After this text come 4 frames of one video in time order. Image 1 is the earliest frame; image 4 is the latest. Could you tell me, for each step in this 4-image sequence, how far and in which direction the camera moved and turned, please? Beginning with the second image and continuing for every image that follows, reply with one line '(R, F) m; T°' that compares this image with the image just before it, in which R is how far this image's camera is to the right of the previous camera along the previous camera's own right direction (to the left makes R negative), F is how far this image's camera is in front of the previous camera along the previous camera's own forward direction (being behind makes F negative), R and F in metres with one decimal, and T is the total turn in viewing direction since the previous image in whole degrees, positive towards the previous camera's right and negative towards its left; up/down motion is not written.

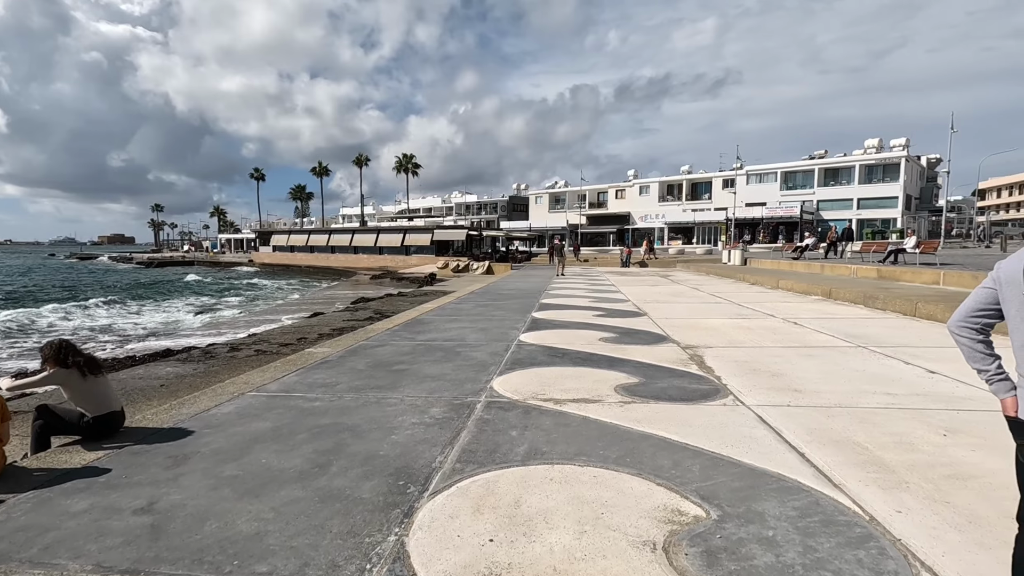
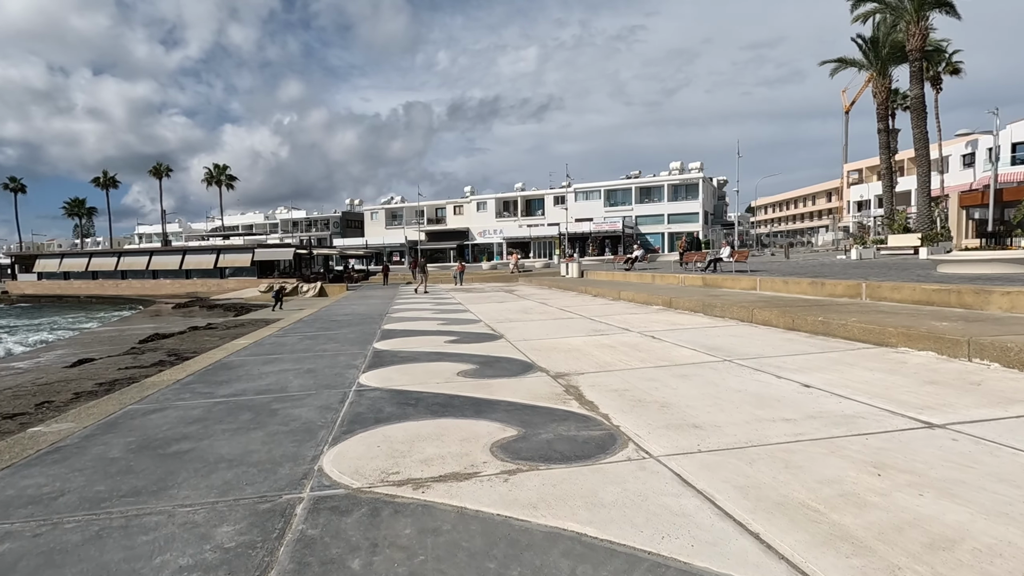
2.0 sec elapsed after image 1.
(0.0, +1.2) m; +17°
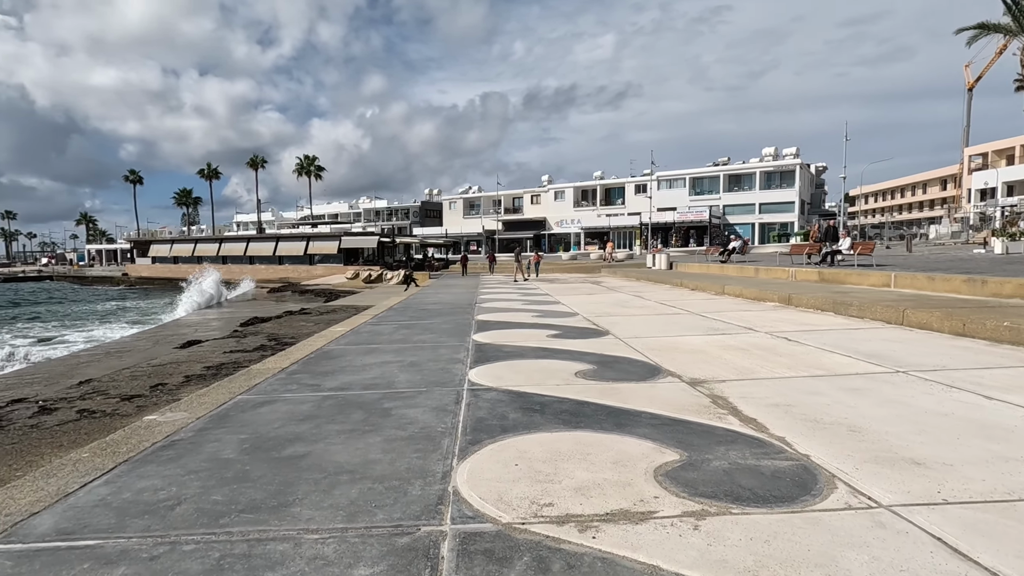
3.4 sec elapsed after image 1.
(-0.6, +0.6) m; -8°
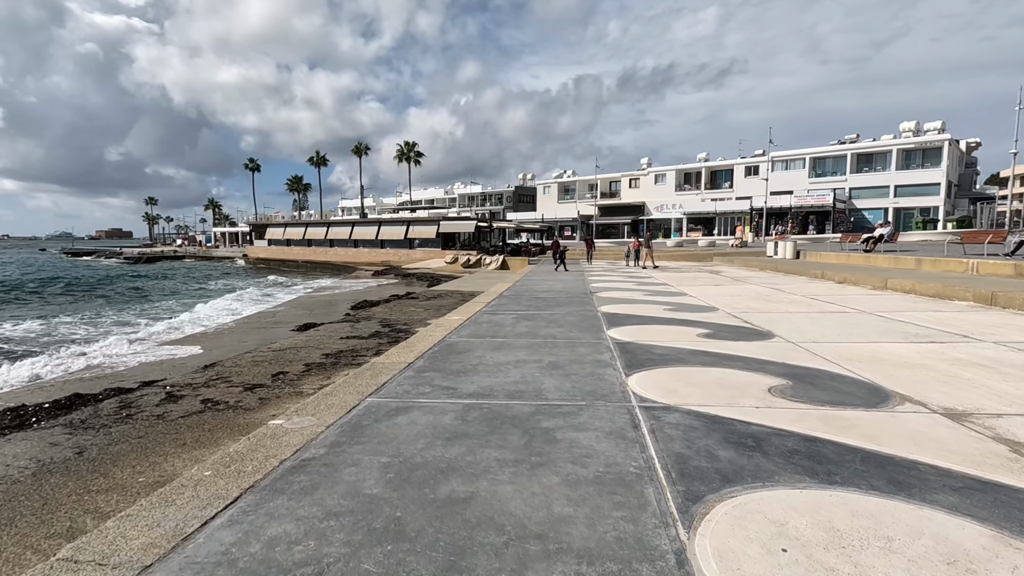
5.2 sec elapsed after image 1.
(-0.7, +0.9) m; -9°
